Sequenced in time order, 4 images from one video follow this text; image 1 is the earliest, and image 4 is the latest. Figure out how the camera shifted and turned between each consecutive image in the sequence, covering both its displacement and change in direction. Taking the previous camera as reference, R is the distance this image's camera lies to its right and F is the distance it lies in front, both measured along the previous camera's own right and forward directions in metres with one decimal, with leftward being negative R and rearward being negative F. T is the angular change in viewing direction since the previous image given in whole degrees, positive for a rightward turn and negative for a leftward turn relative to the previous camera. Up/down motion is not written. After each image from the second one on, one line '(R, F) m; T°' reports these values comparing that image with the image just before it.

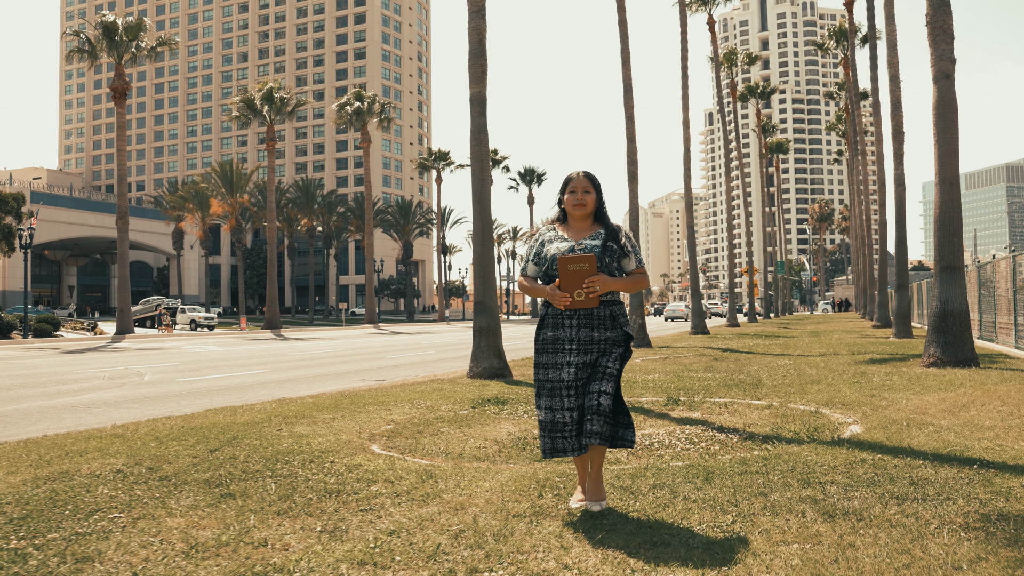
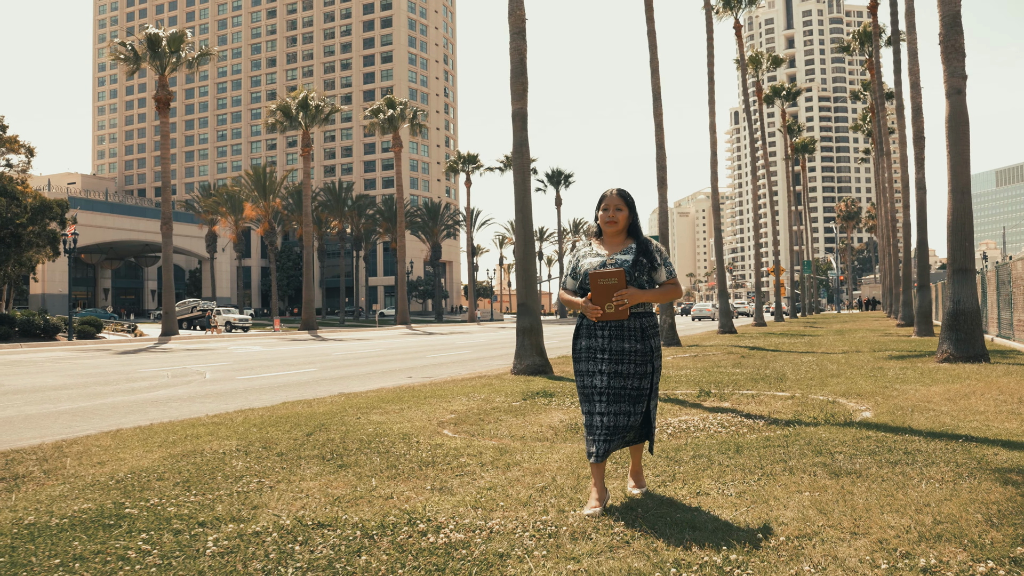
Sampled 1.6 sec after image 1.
(-0.3, -1.0) m; -2°
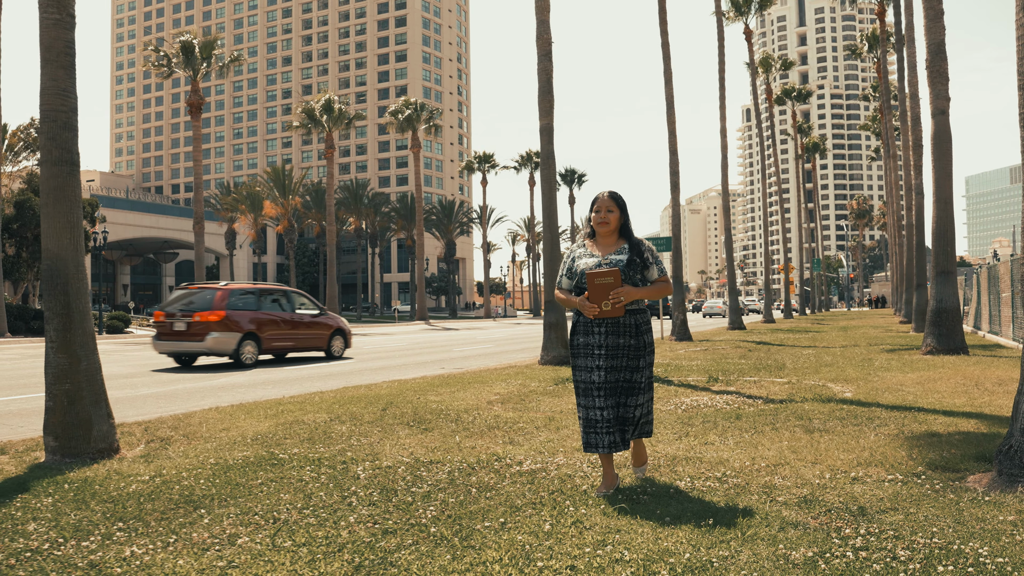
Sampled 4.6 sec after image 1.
(-0.4, -1.4) m; -1°
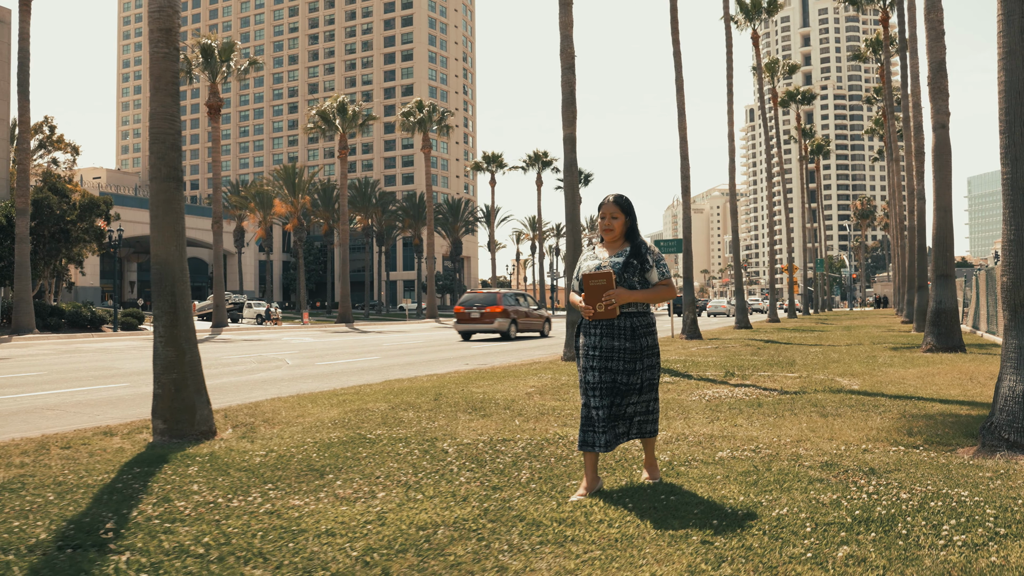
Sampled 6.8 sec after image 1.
(-0.5, -0.9) m; 0°
